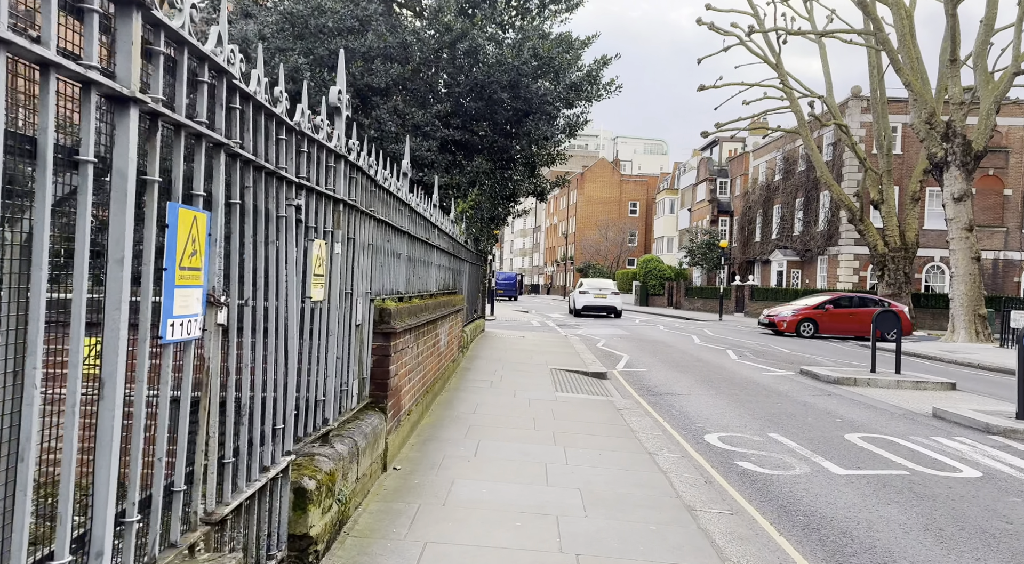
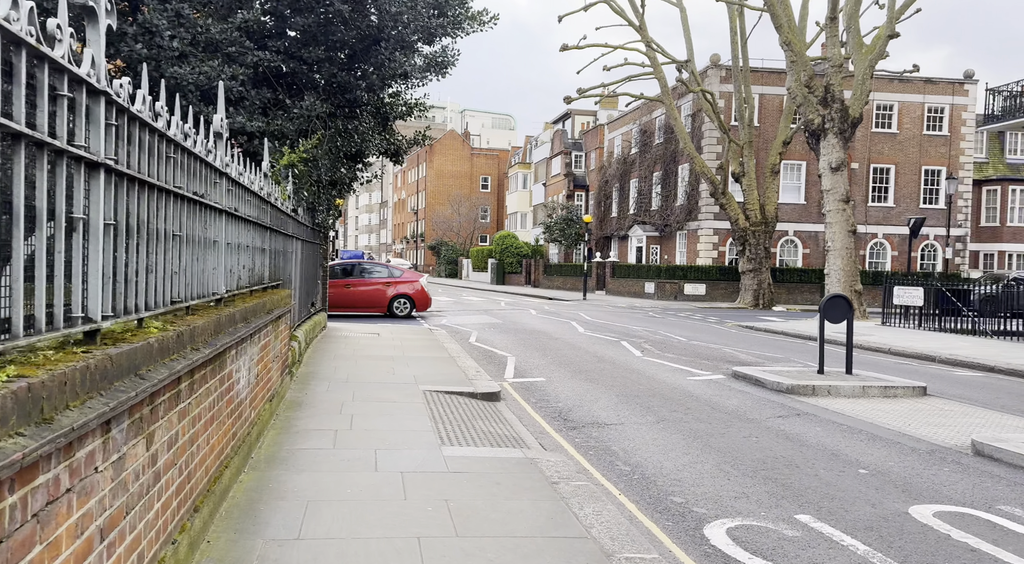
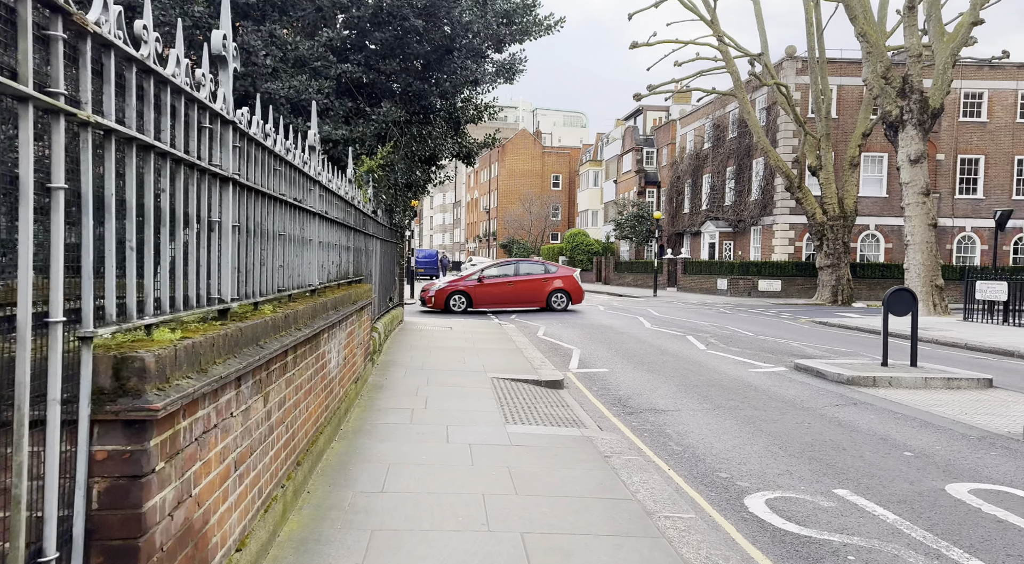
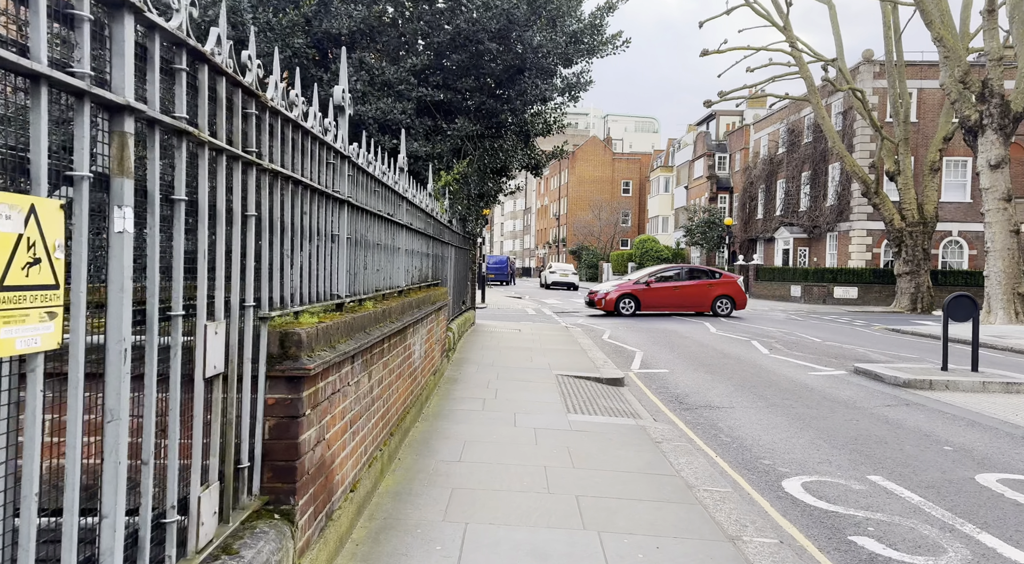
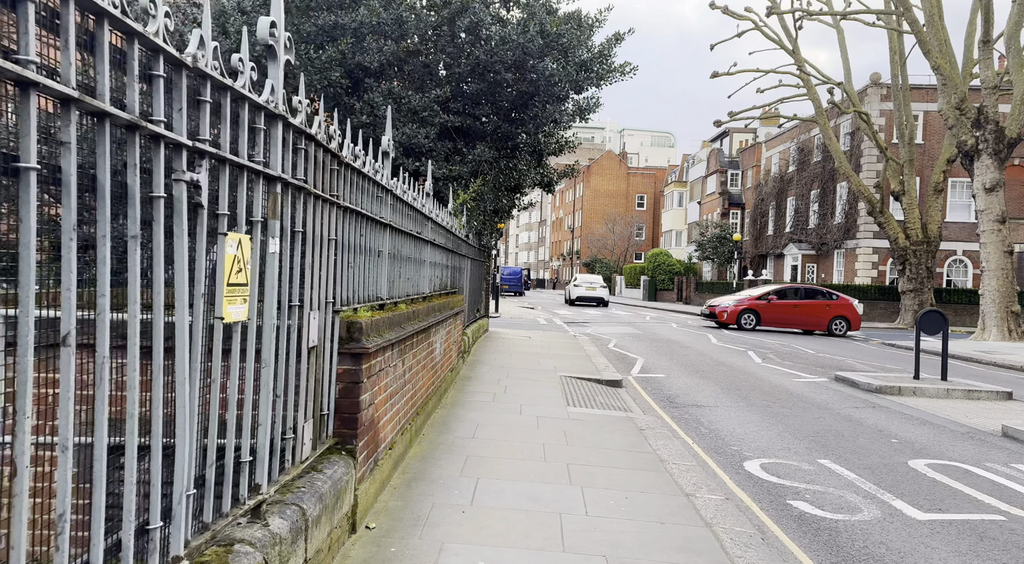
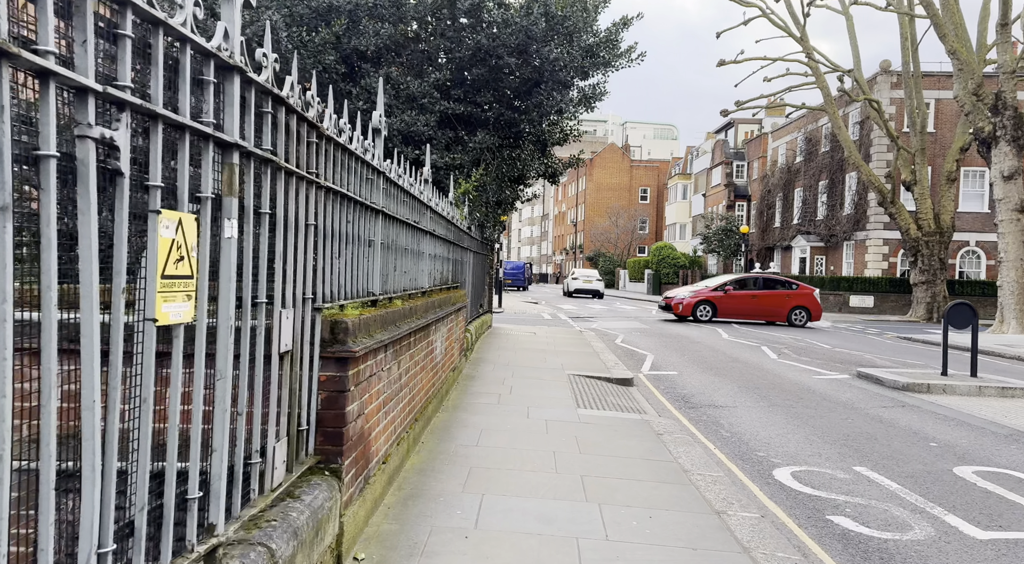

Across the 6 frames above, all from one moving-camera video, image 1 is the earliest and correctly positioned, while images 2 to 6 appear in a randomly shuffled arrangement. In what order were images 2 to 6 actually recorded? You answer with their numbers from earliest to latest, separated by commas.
5, 6, 4, 3, 2
